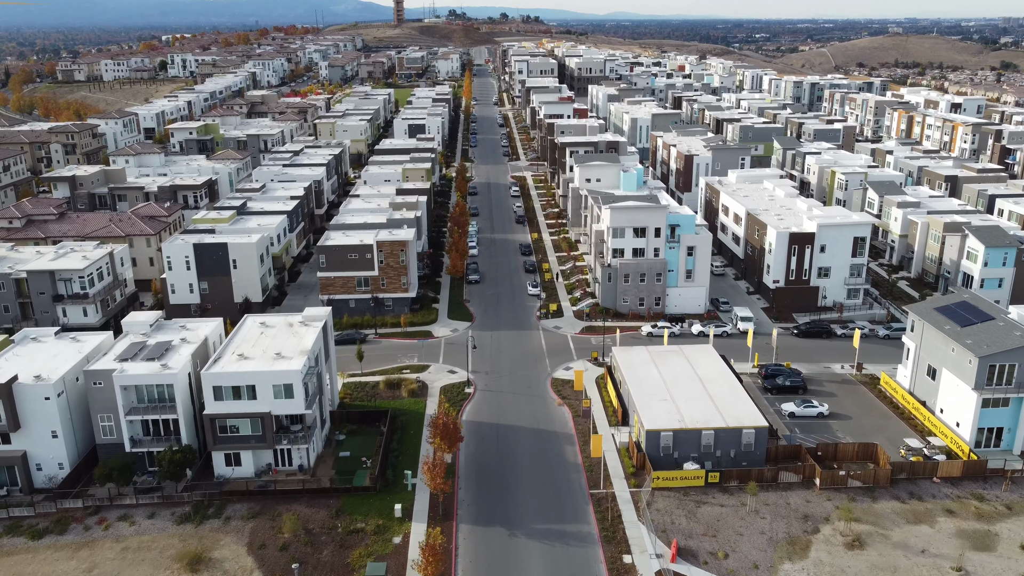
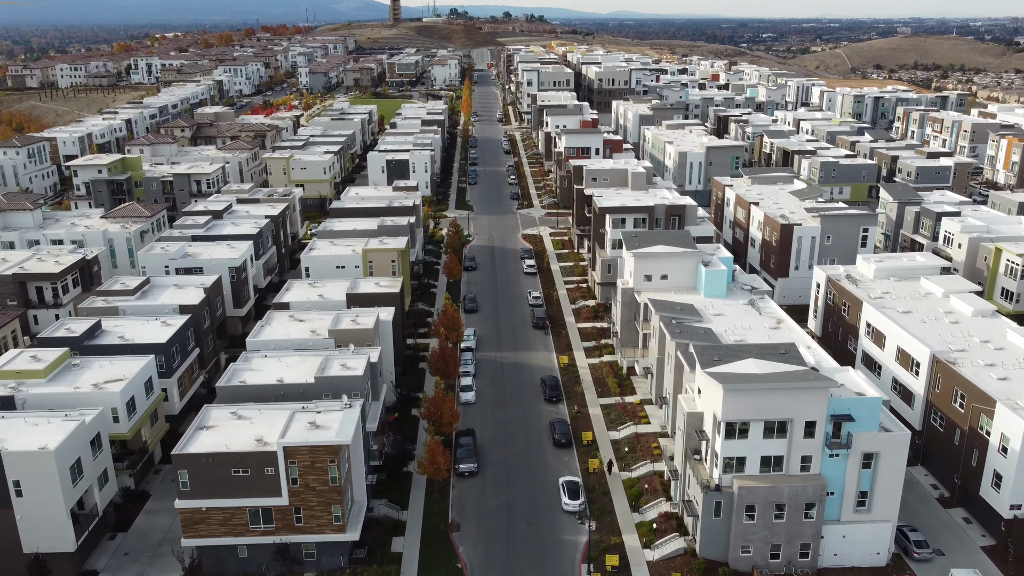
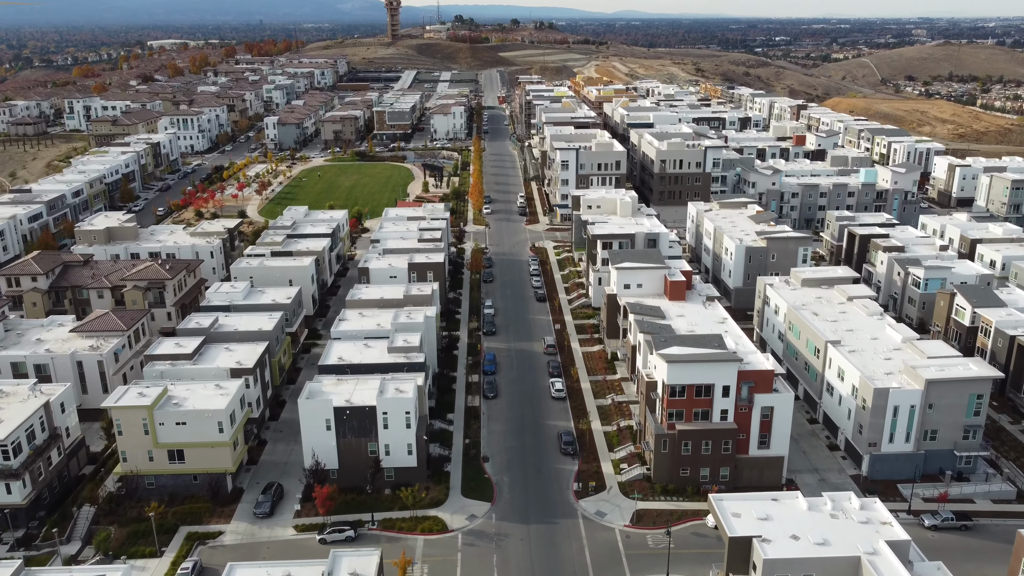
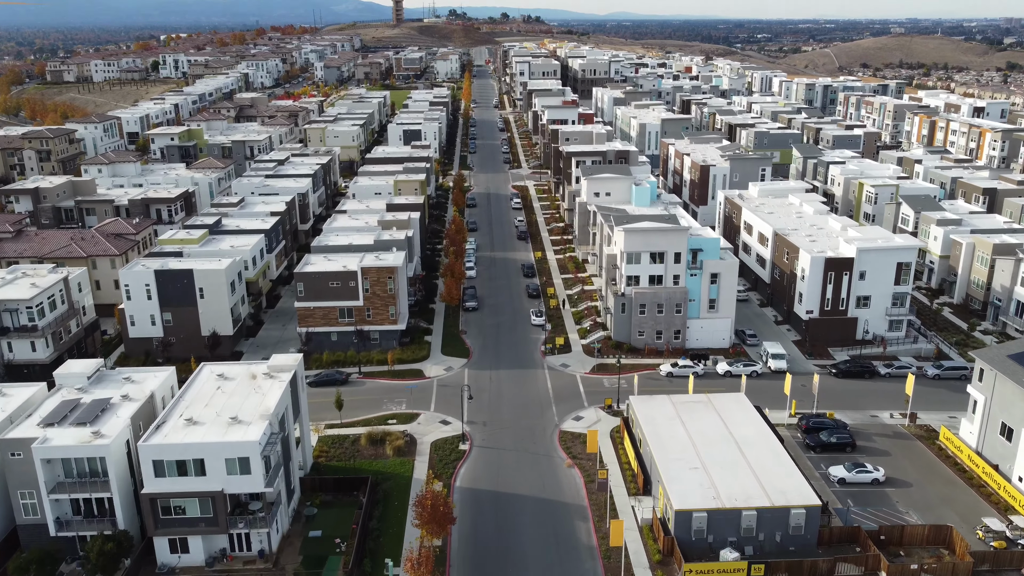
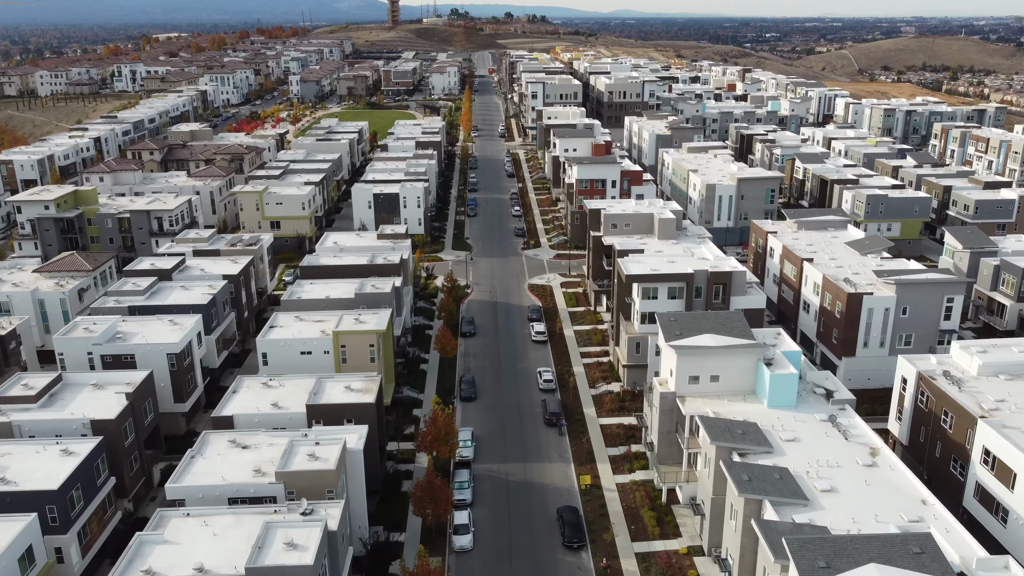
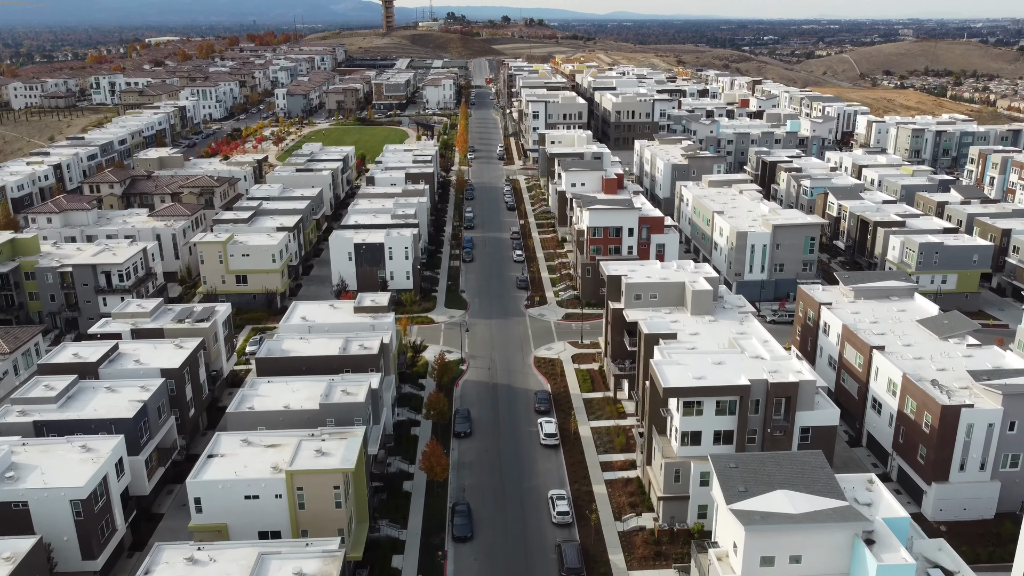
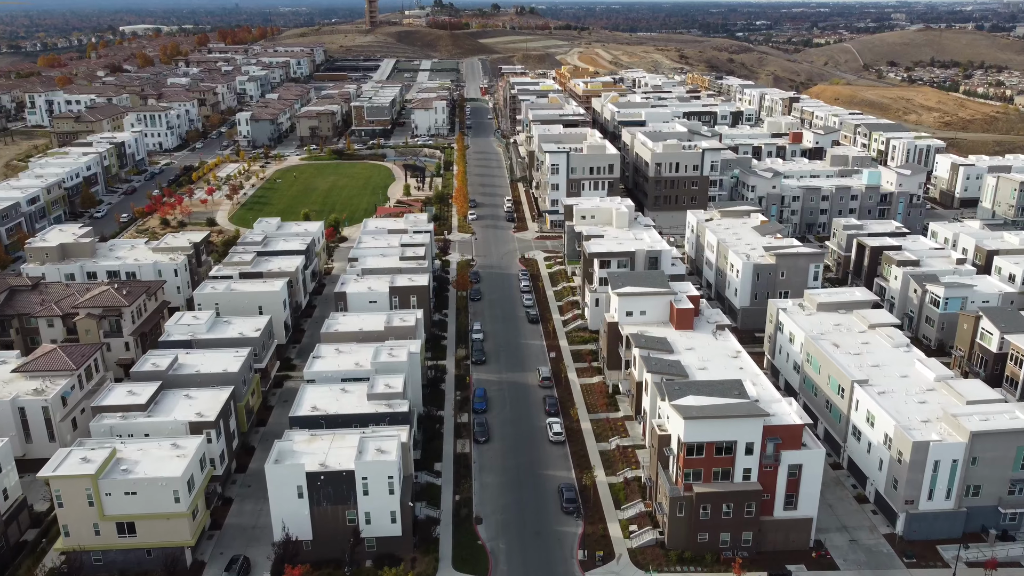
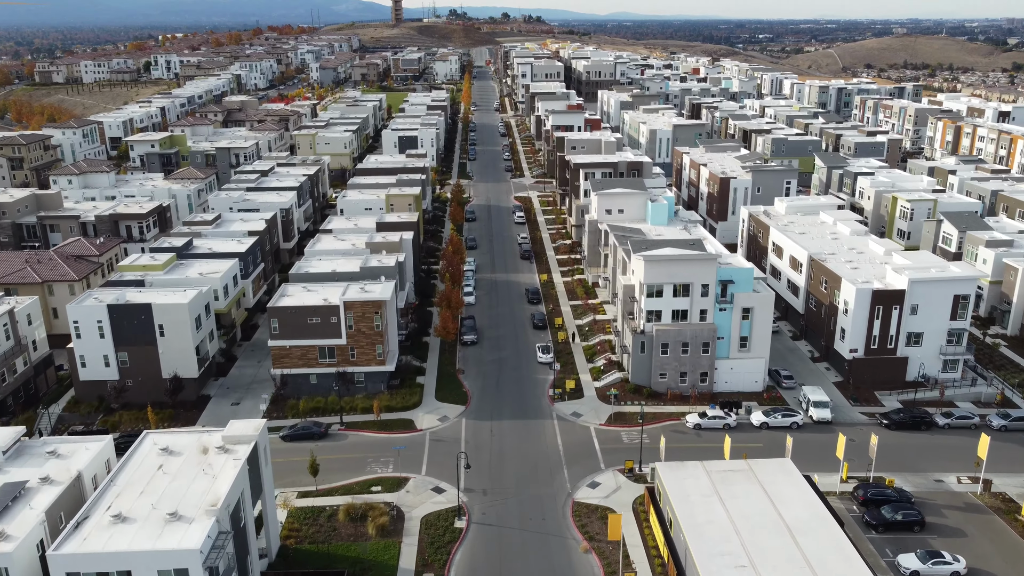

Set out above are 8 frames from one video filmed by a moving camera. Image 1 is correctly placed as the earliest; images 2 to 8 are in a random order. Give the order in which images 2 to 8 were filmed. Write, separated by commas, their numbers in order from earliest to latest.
4, 8, 2, 5, 6, 3, 7
